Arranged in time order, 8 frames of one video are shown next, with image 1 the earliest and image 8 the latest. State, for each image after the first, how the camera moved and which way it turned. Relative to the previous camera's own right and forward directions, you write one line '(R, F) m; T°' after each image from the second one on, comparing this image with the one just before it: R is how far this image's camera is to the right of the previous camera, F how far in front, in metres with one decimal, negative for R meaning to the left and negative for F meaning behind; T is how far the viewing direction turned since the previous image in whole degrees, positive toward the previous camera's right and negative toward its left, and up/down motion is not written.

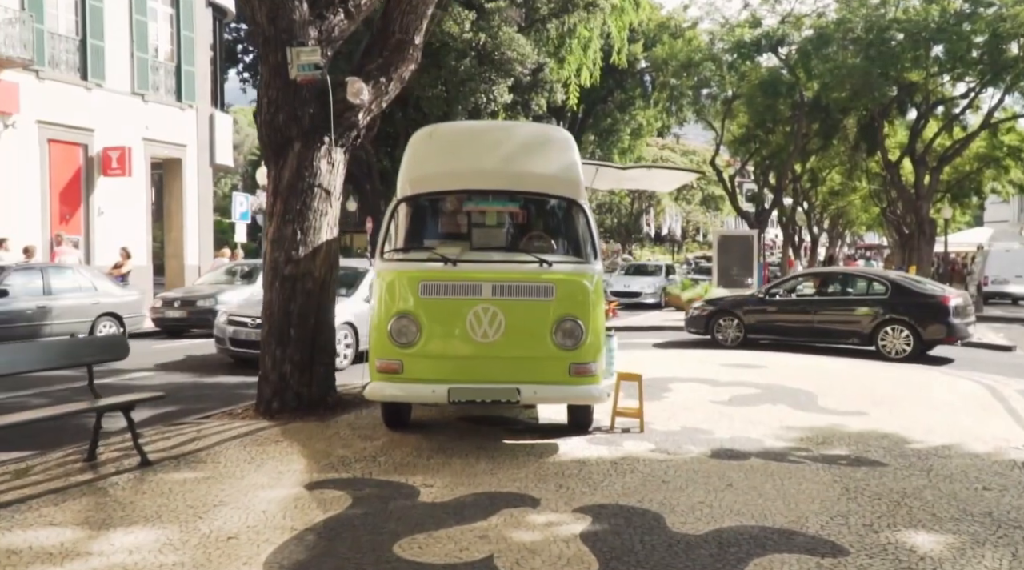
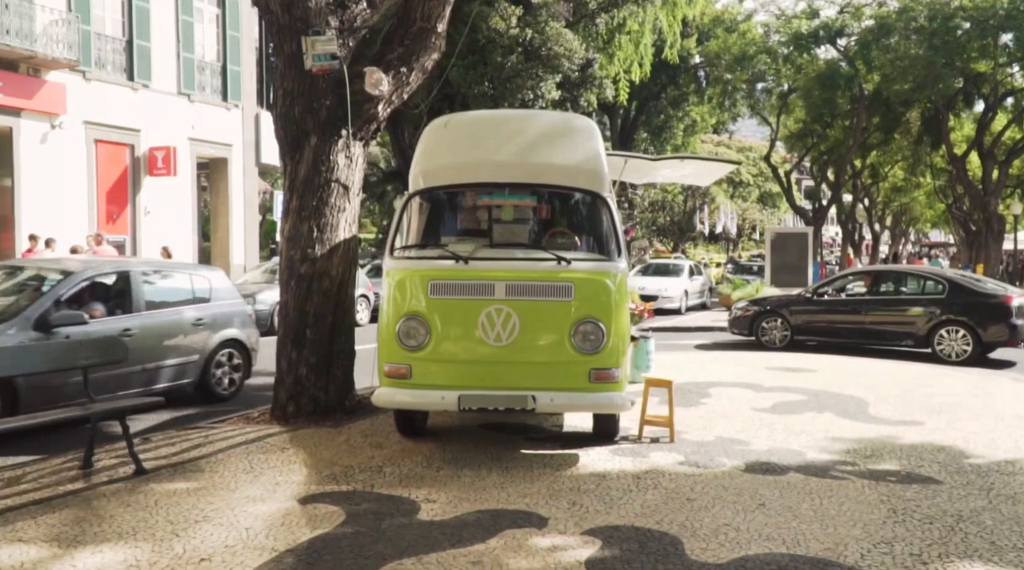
(+0.3, +0.5) m; -3°
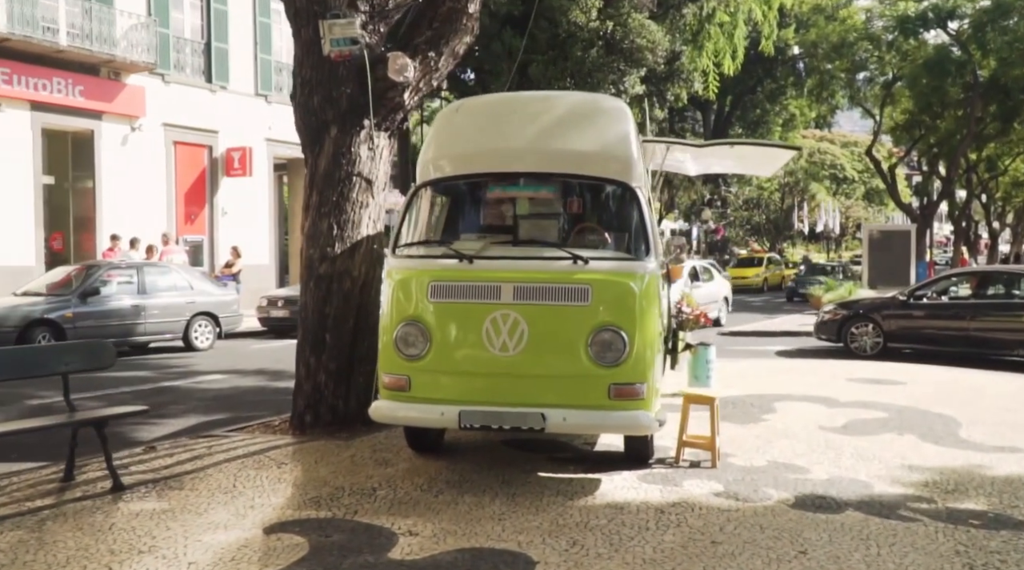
(+0.6, +0.8) m; -6°
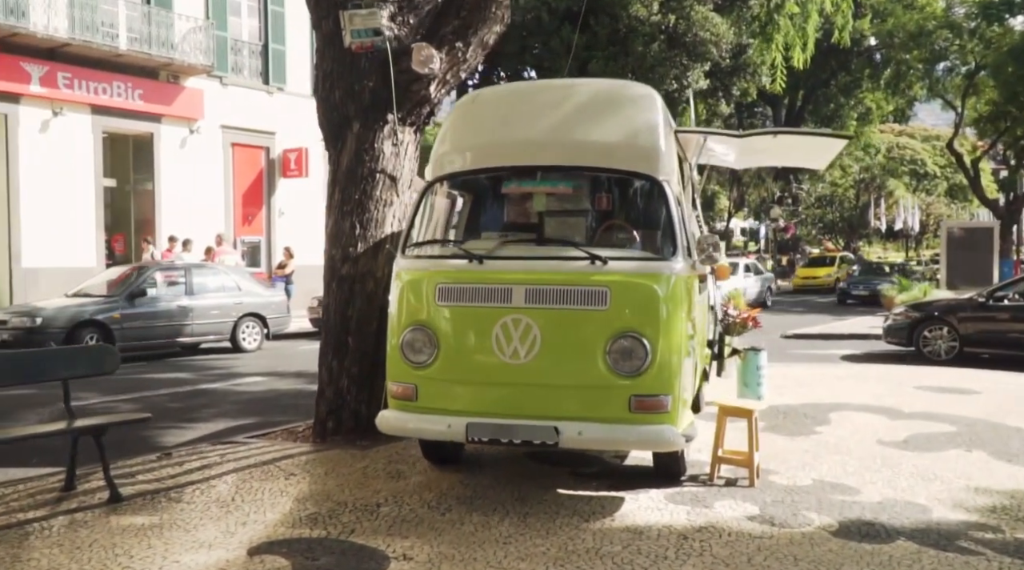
(+0.3, +0.5) m; -4°
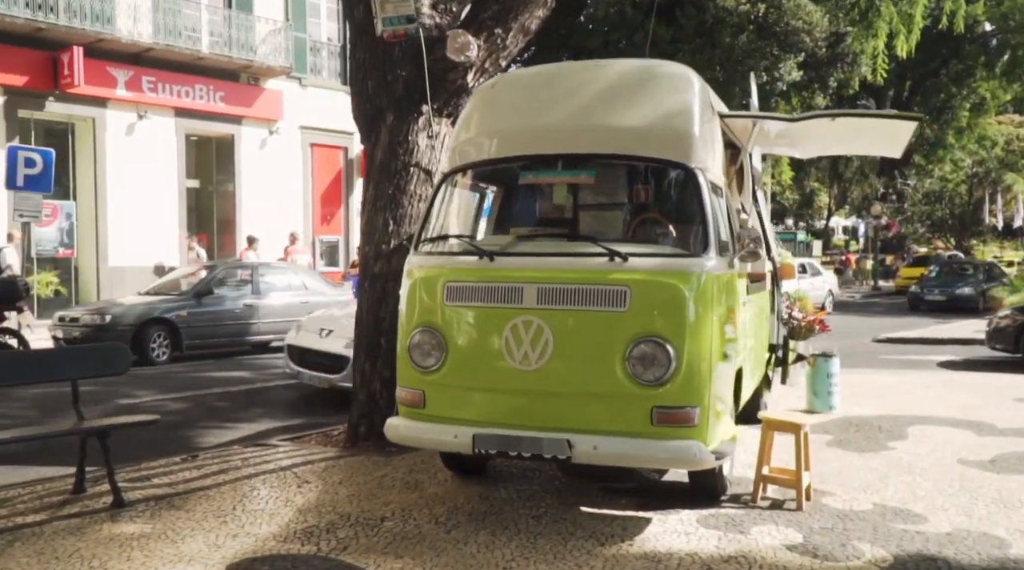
(+0.5, +0.5) m; -6°
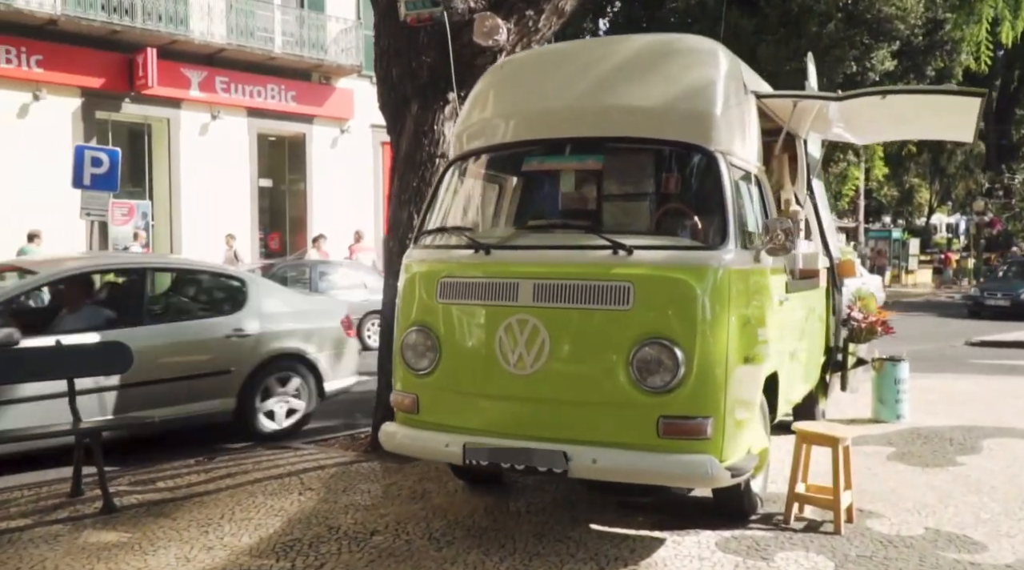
(+0.5, +0.5) m; -6°
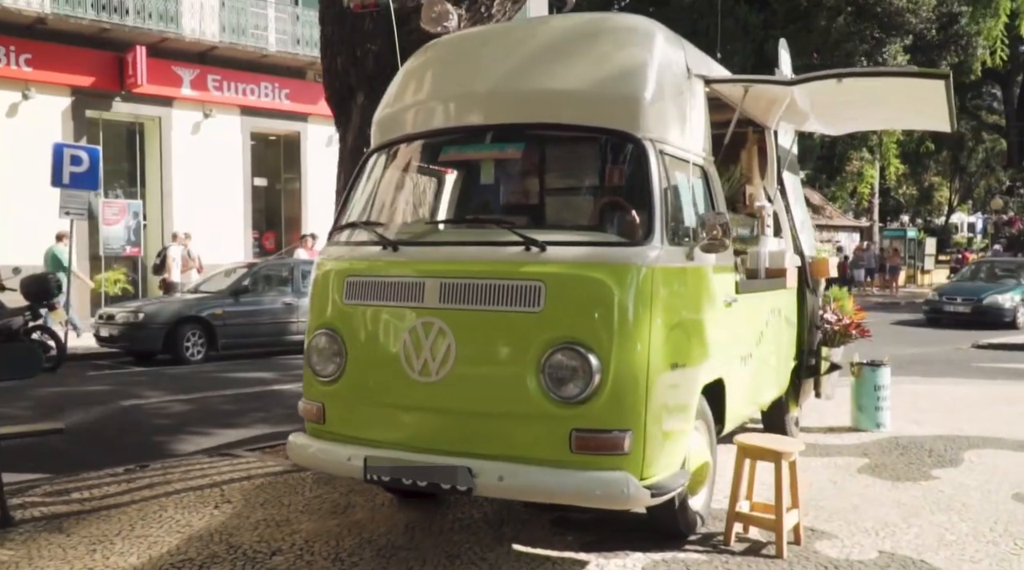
(+0.5, +0.4) m; -1°
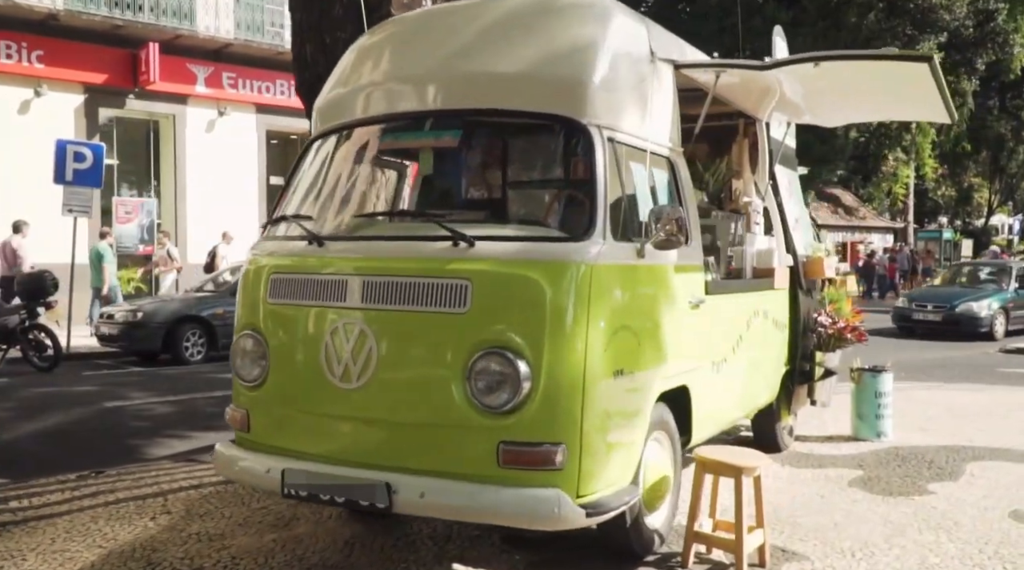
(+0.4, +0.3) m; -2°
